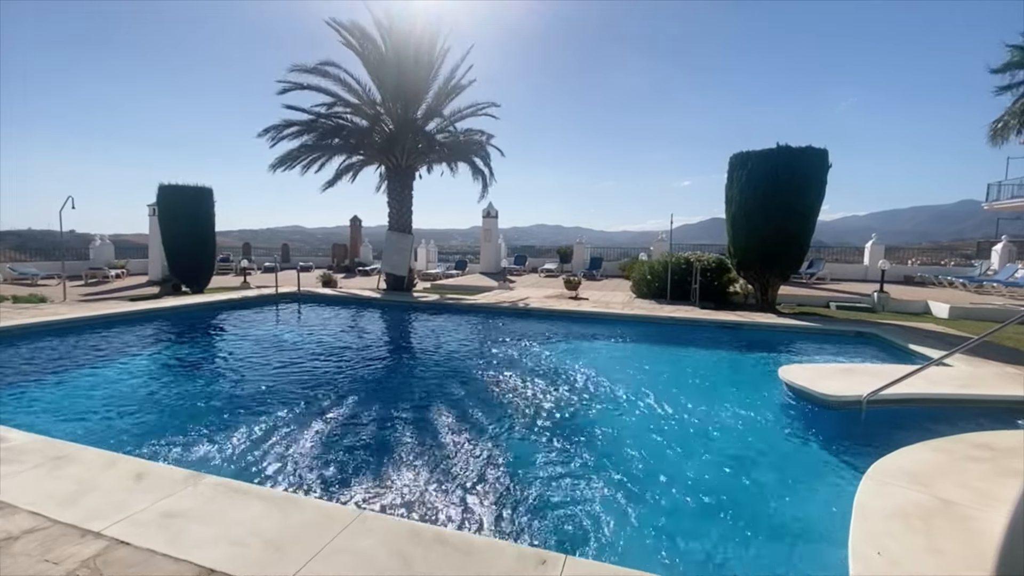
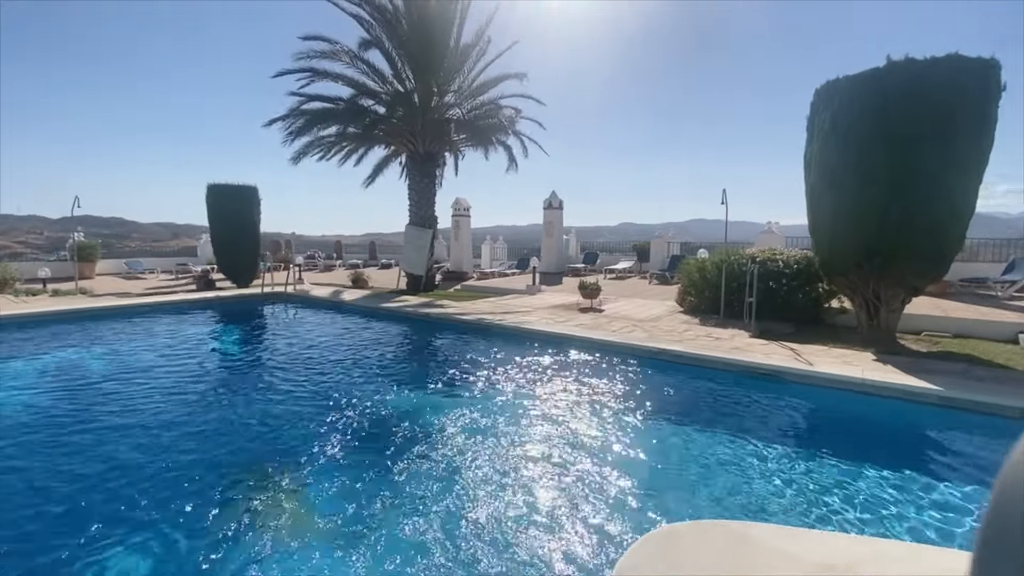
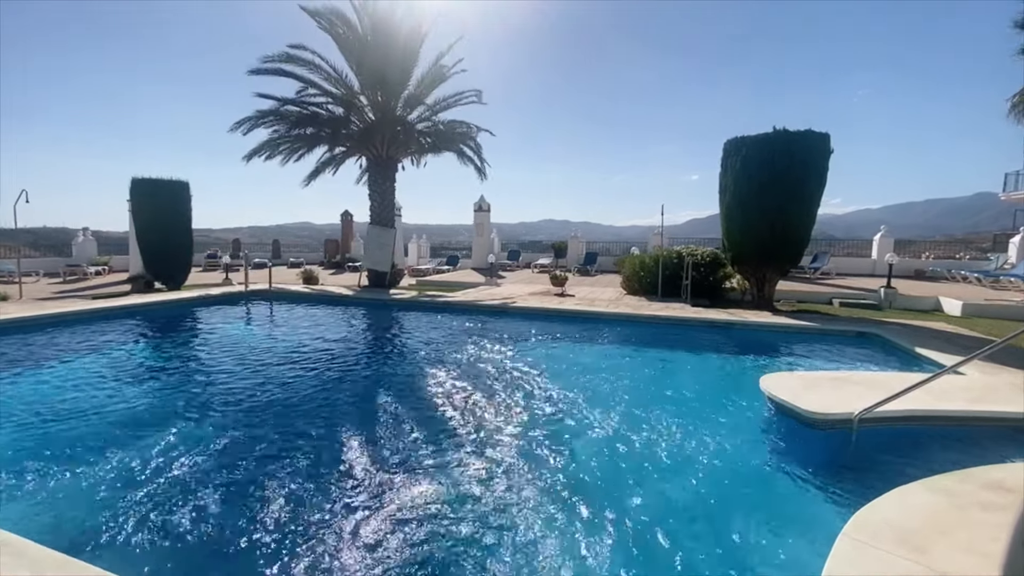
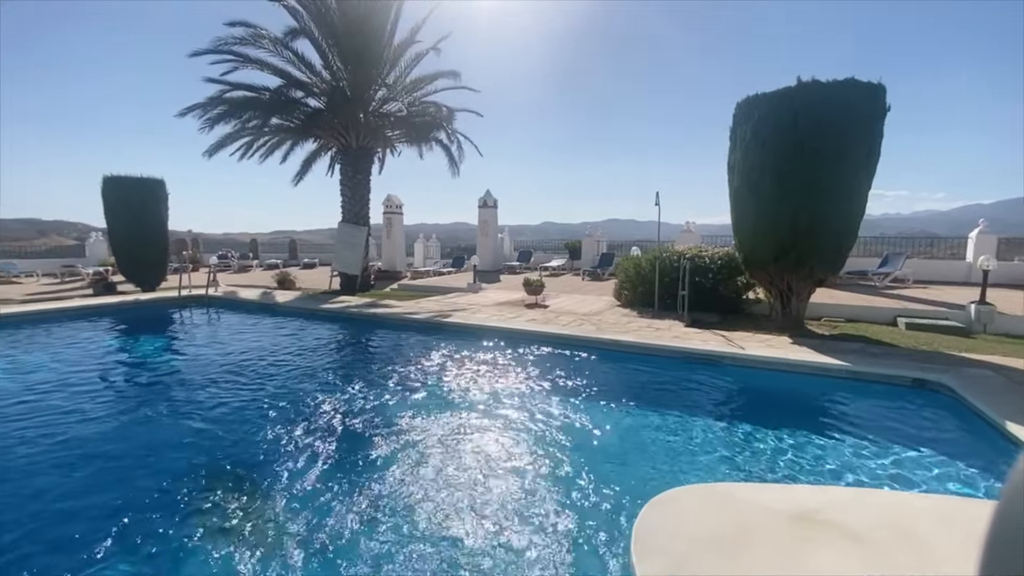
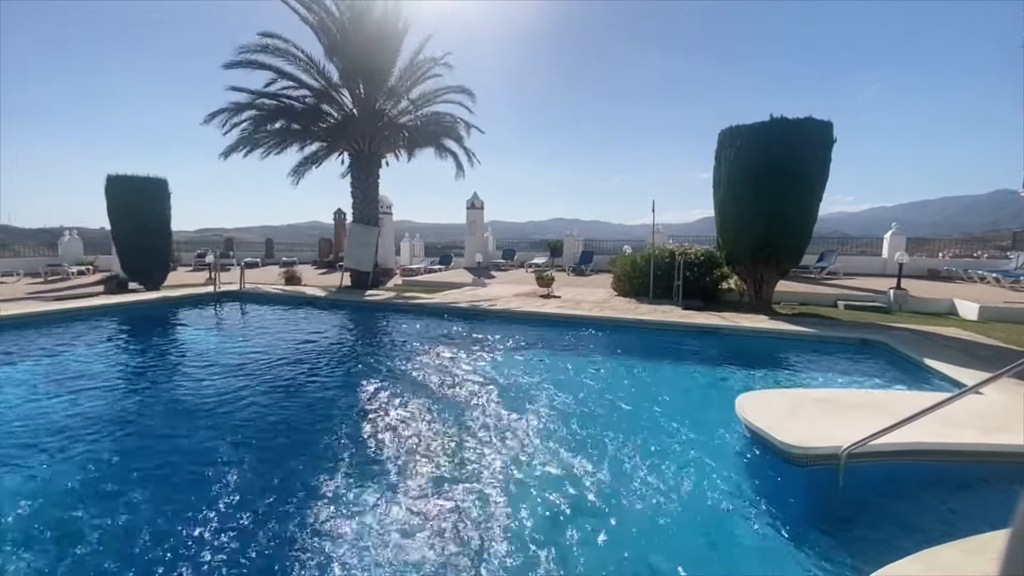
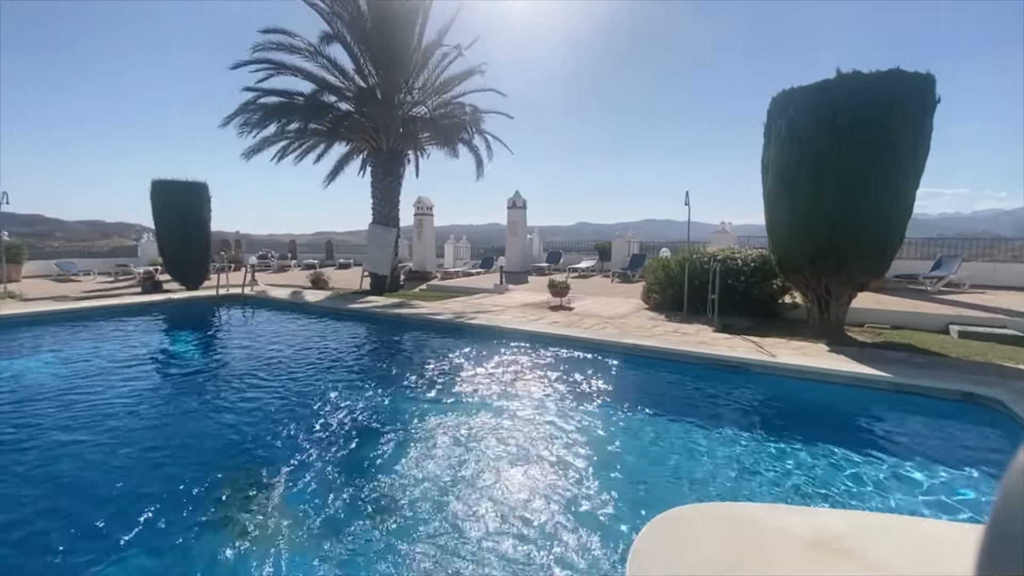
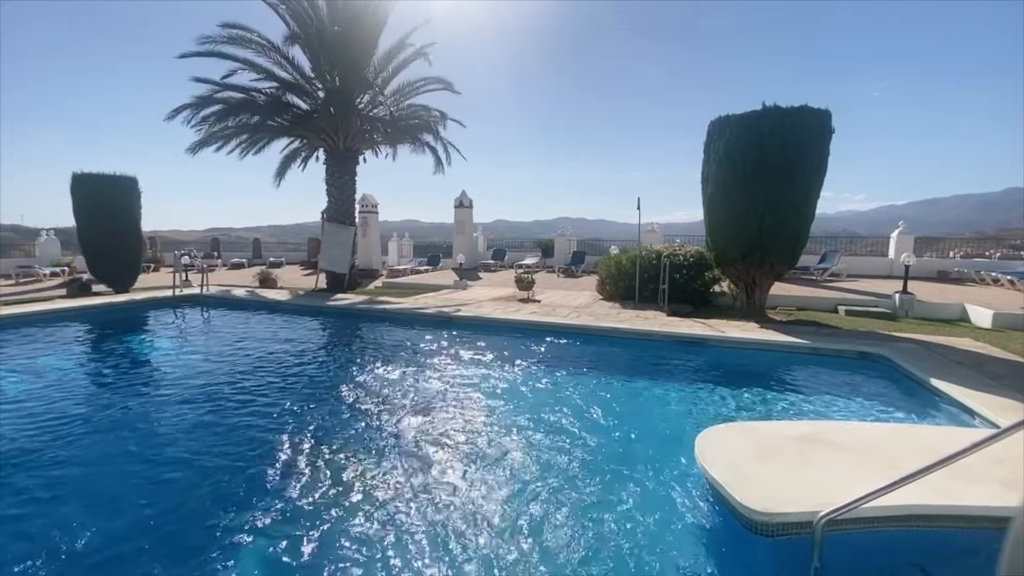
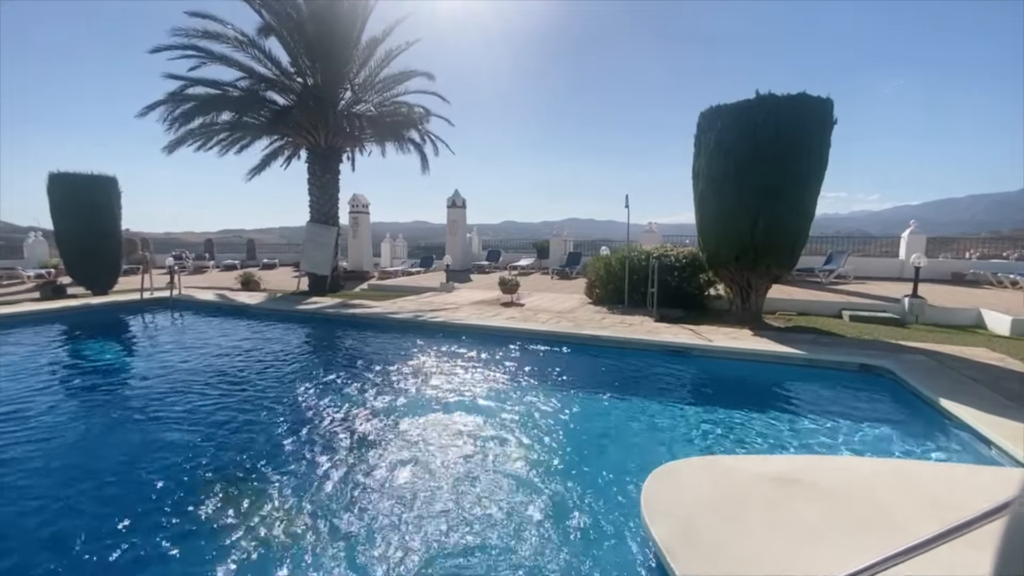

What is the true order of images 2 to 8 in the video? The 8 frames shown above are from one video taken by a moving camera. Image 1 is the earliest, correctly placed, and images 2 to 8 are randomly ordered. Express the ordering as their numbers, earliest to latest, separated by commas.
3, 5, 7, 8, 4, 6, 2
